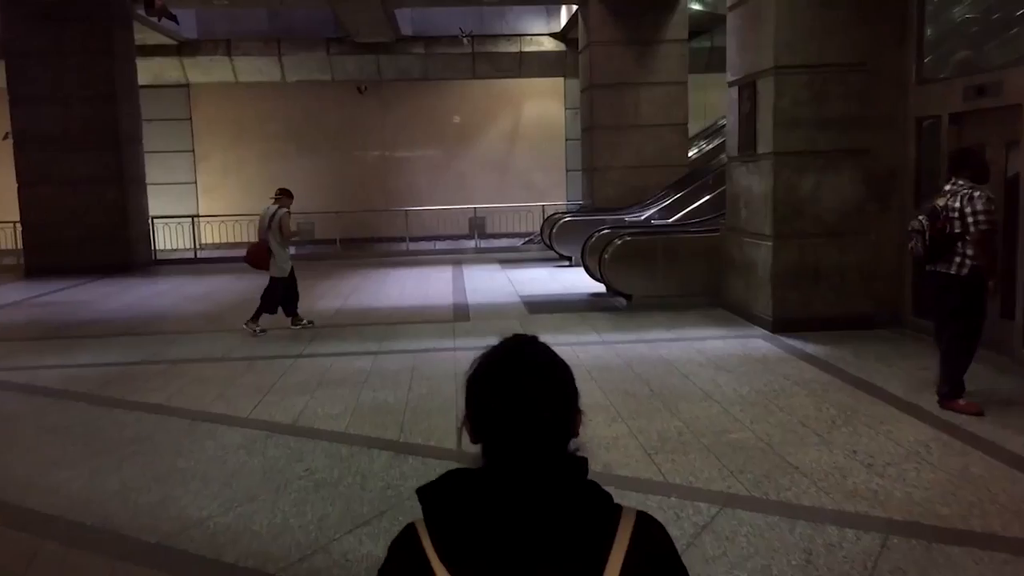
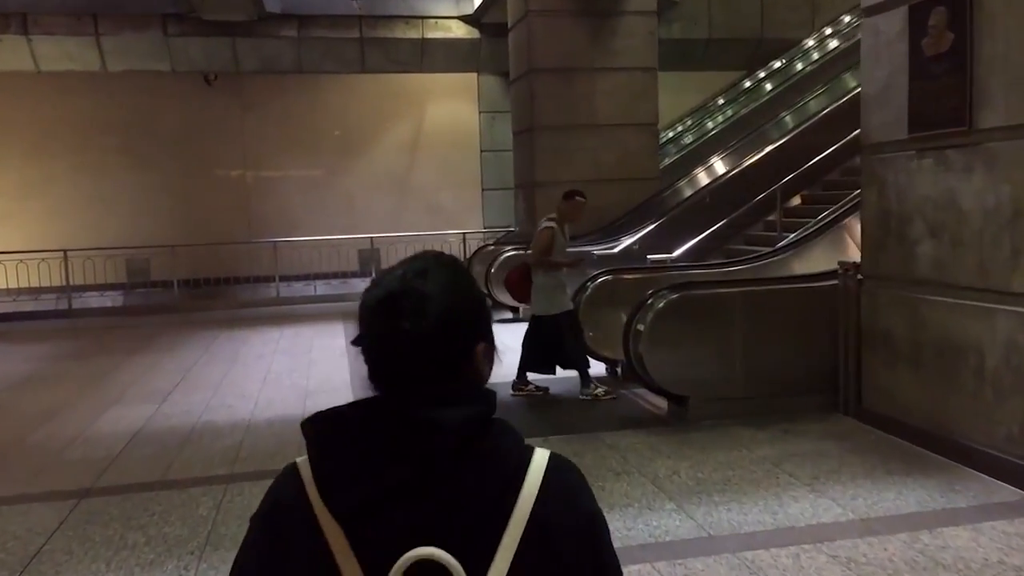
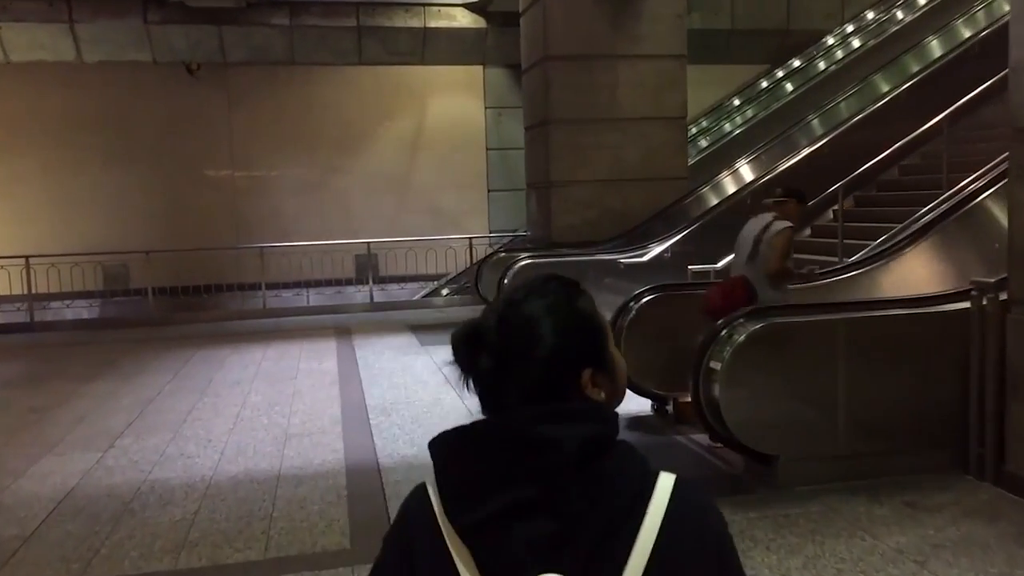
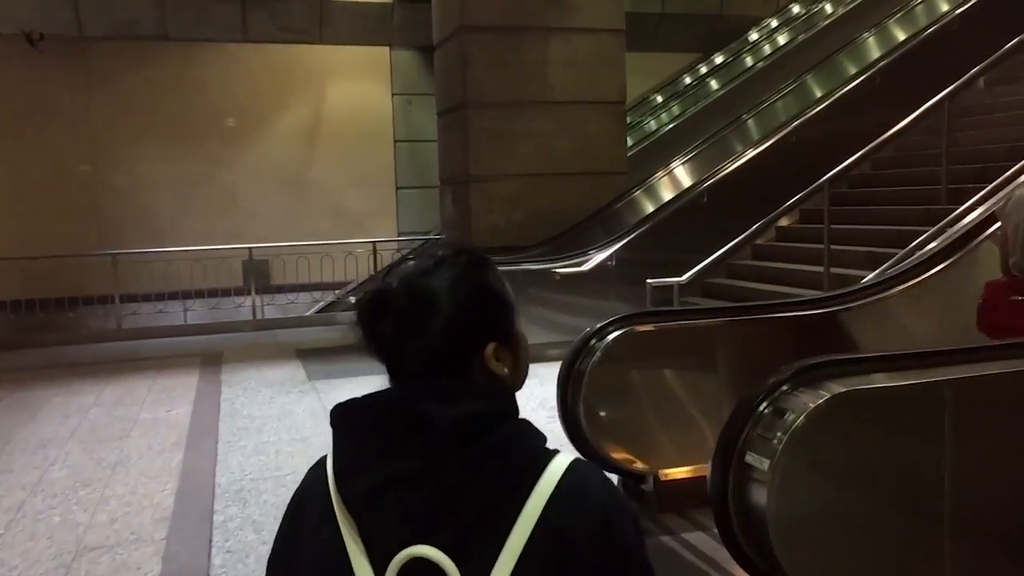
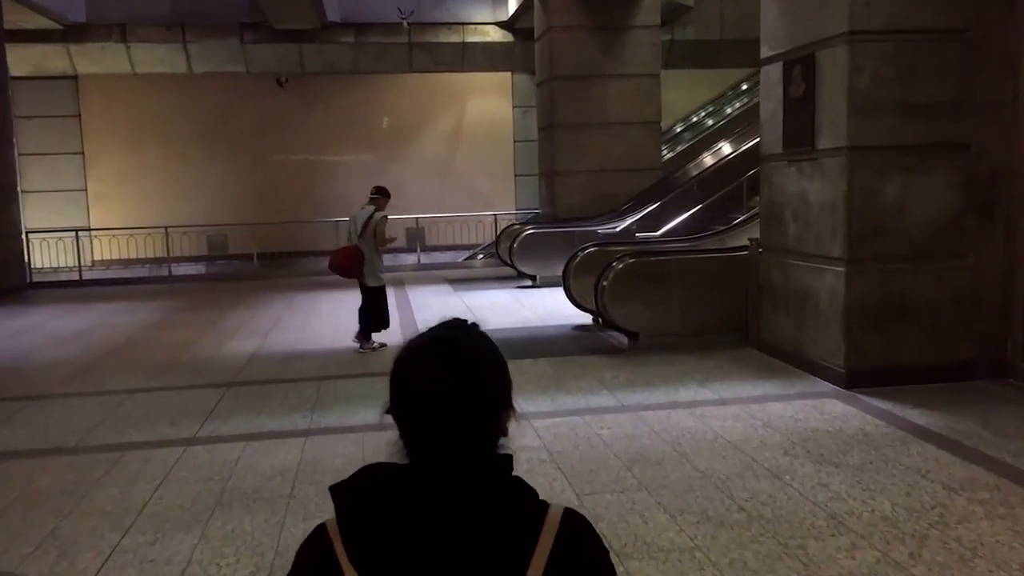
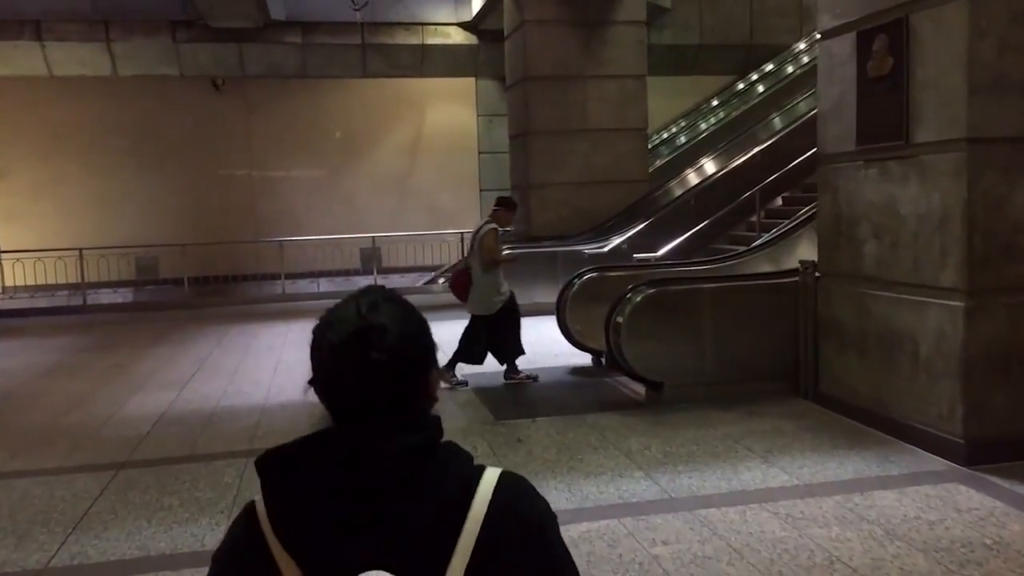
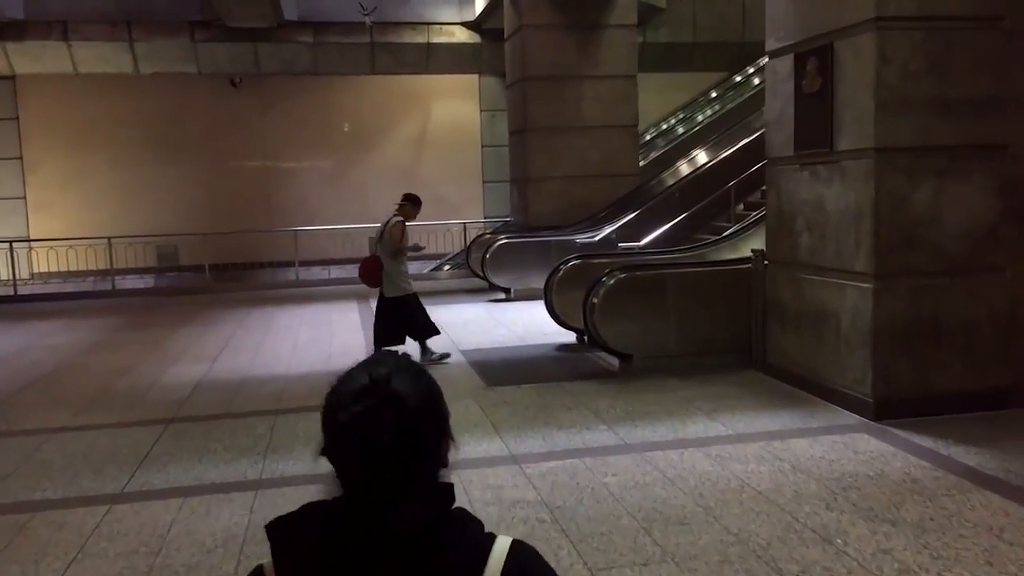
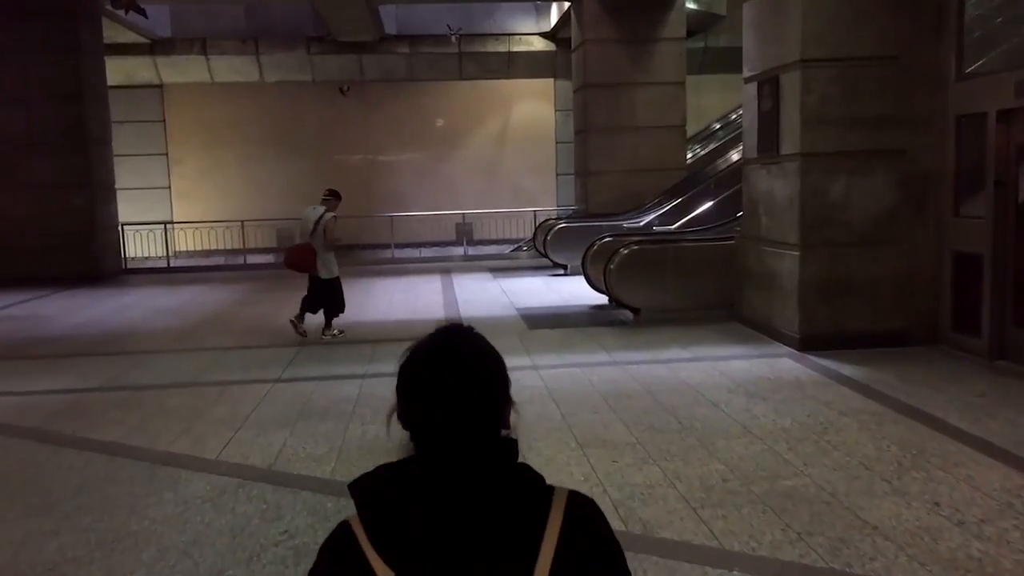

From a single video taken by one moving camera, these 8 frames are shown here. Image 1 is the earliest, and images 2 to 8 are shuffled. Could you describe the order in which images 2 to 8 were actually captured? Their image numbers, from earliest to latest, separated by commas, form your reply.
8, 5, 7, 6, 2, 3, 4
